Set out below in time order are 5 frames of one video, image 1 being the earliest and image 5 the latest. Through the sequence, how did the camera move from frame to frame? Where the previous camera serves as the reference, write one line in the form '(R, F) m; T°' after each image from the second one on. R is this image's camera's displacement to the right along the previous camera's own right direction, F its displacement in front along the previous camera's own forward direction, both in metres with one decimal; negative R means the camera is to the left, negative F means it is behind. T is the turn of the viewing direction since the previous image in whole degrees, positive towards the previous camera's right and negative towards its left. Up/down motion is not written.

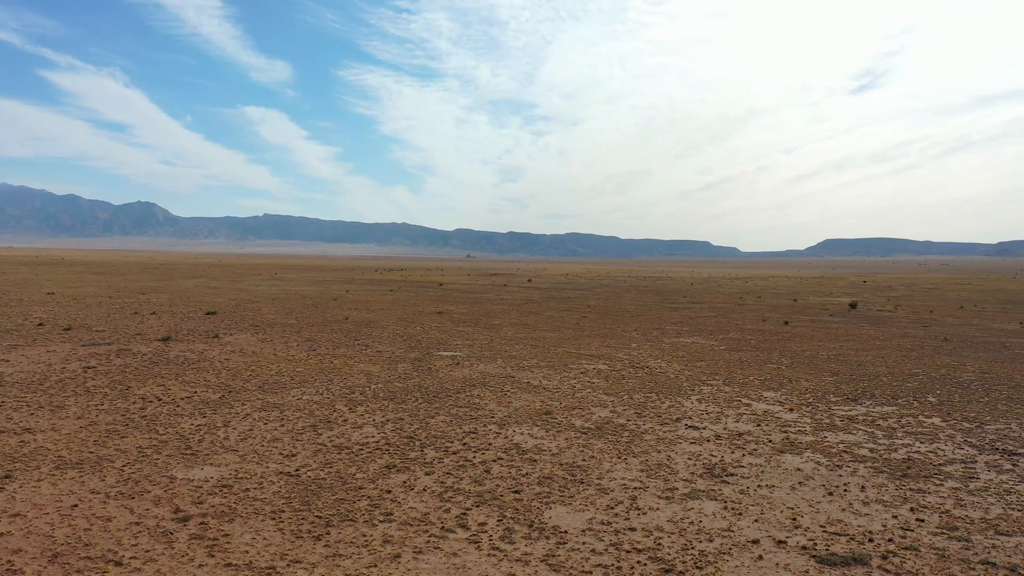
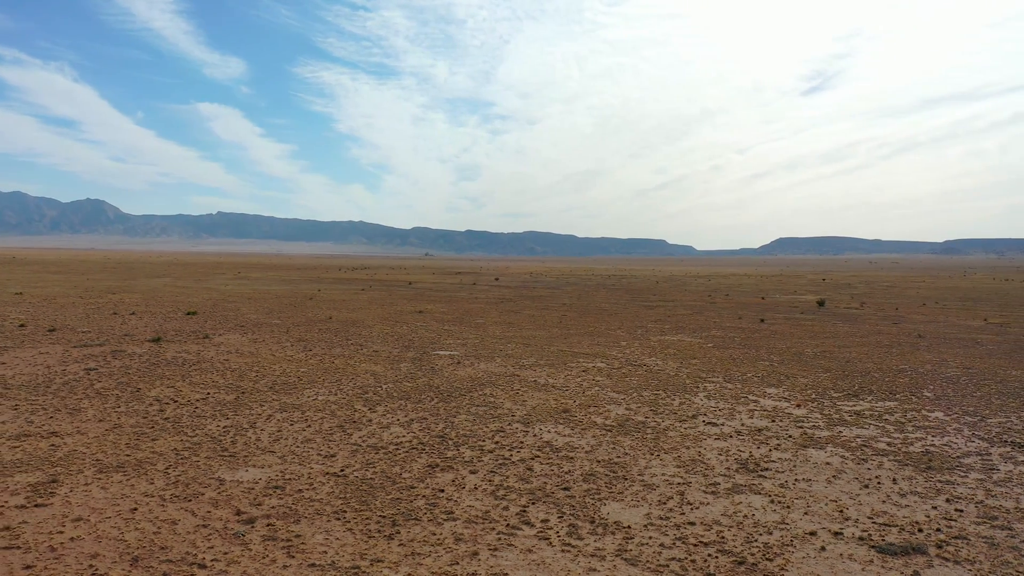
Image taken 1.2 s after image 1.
(-0.9, -0.1) m; +2°
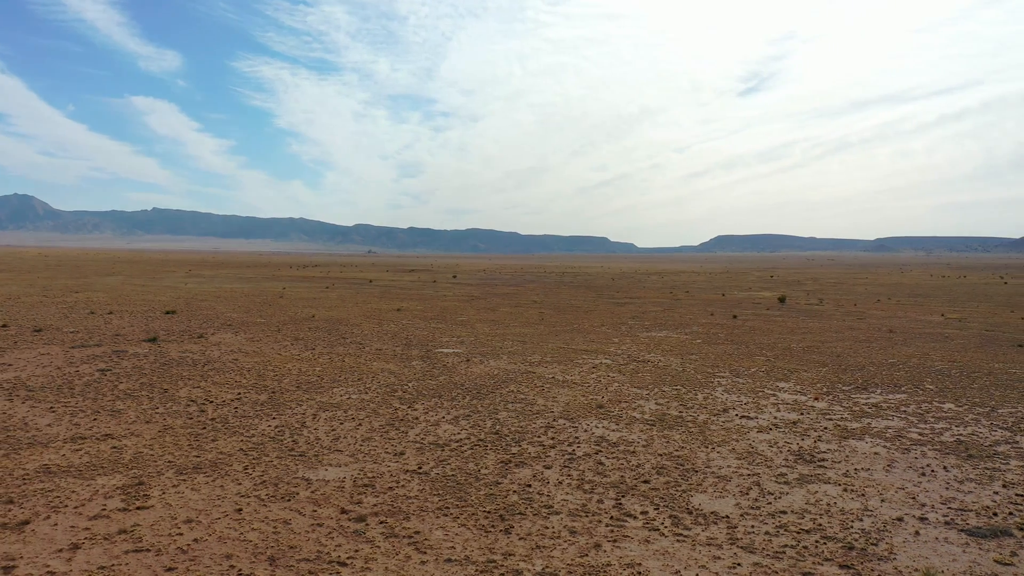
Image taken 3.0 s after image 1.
(-1.4, -0.1) m; +3°
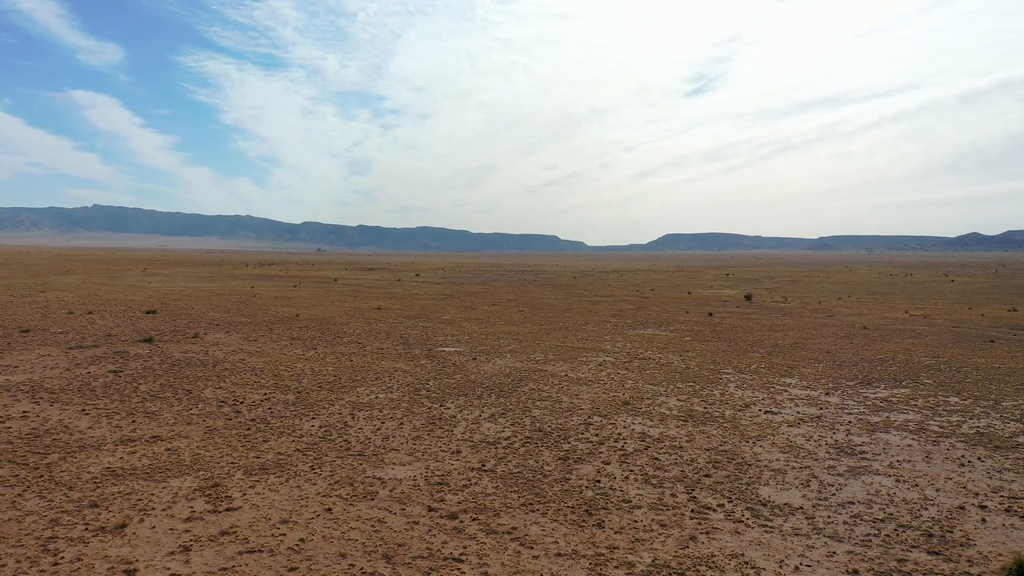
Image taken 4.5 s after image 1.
(-1.2, -0.1) m; +2°
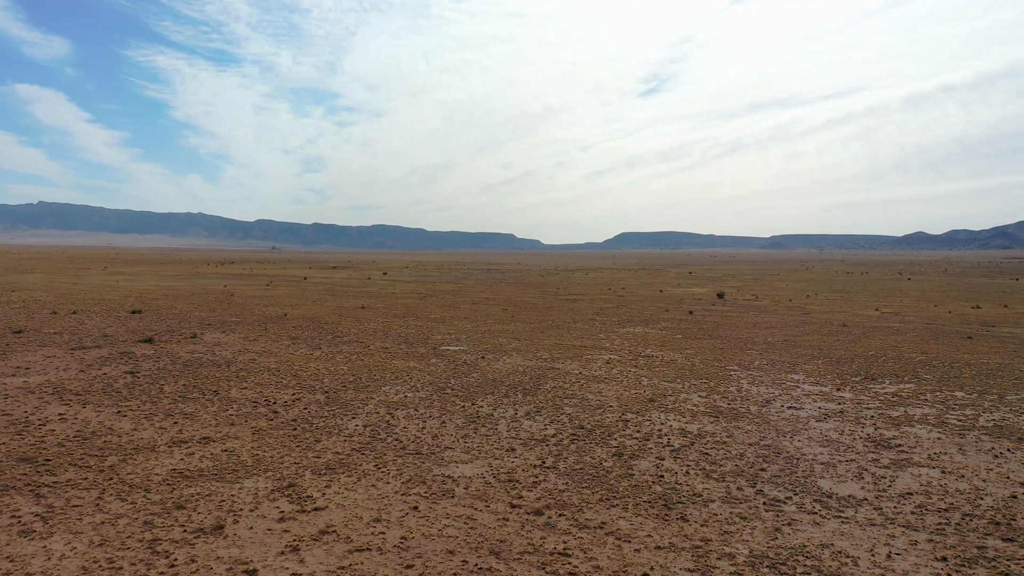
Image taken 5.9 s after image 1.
(-1.1, -0.1) m; +2°
